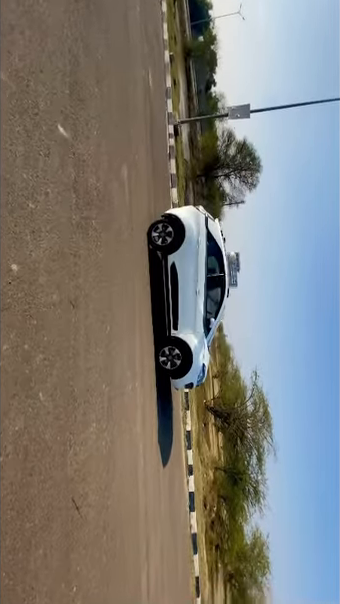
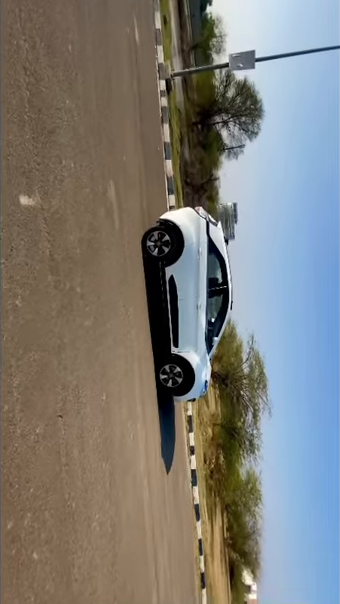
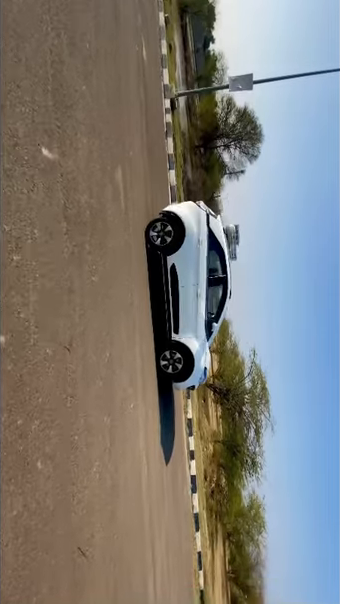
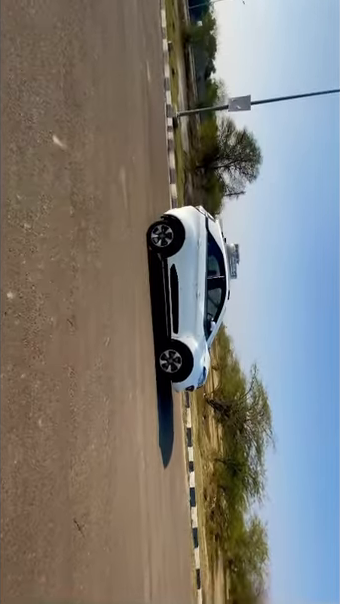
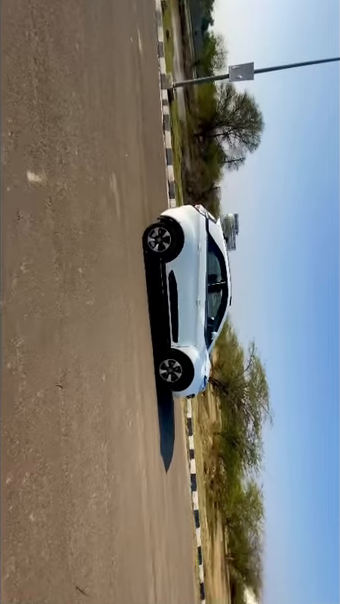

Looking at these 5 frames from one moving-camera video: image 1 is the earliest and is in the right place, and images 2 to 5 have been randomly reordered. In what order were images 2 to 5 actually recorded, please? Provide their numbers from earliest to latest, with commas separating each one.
4, 3, 5, 2
